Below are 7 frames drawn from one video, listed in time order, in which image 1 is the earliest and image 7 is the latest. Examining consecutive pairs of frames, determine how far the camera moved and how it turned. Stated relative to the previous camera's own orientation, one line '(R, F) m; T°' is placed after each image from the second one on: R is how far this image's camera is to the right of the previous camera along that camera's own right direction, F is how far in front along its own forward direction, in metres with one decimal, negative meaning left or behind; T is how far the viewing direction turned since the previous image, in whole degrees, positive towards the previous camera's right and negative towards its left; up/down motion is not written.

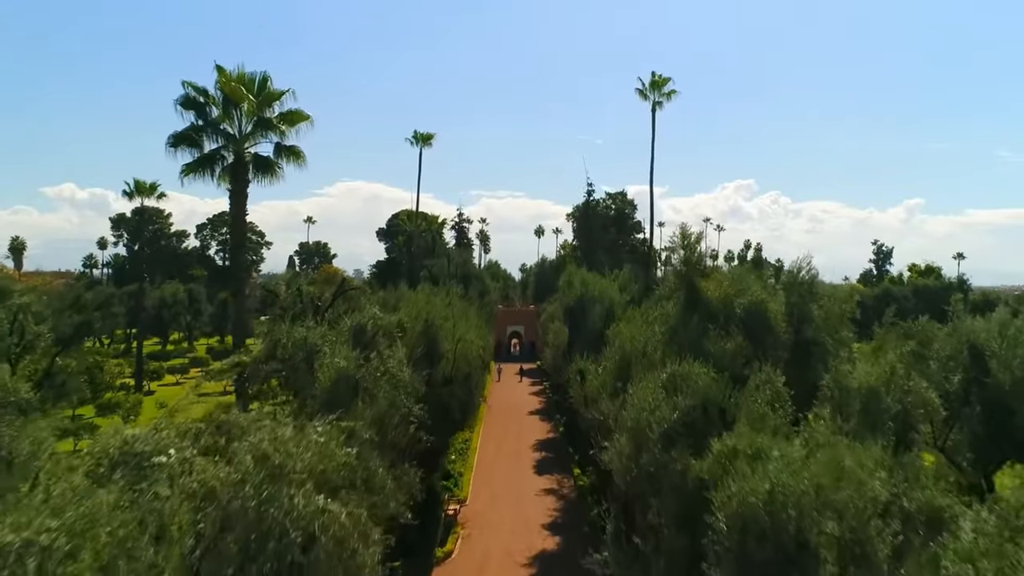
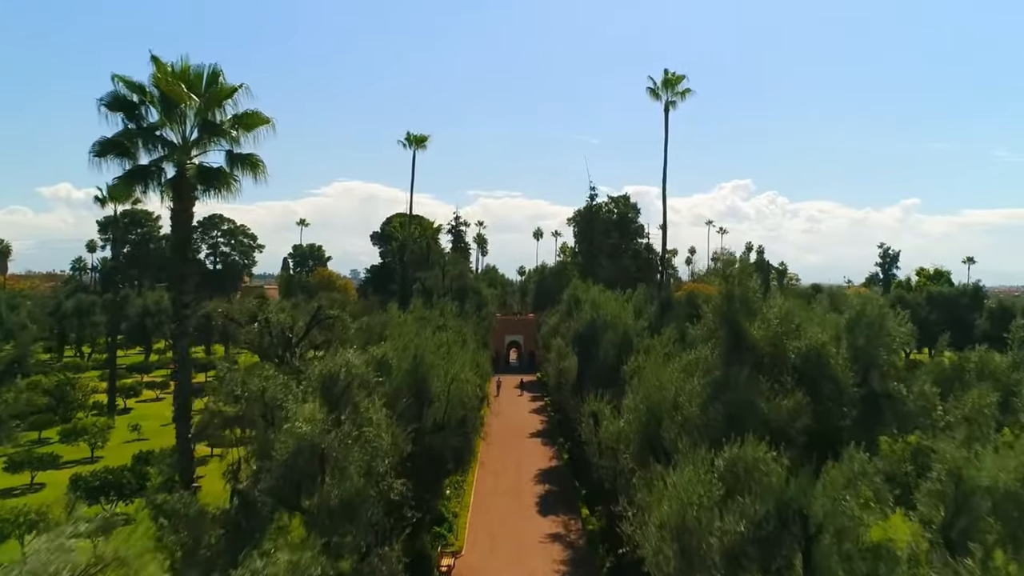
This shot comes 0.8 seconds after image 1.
(-0.1, +2.3) m; 0°
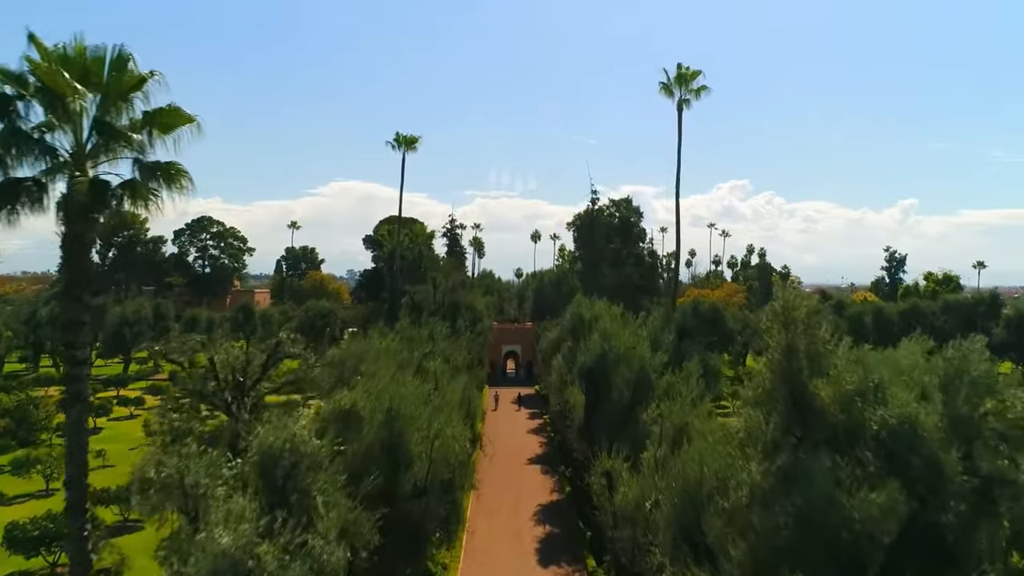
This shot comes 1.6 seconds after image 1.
(0.0, +2.4) m; 0°
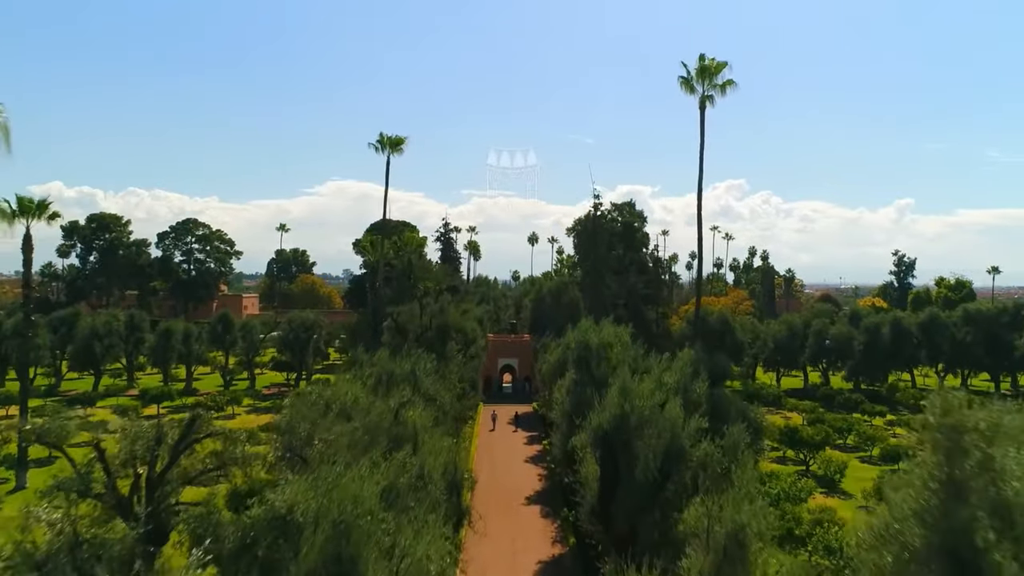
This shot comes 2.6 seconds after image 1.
(0.0, +3.0) m; 0°
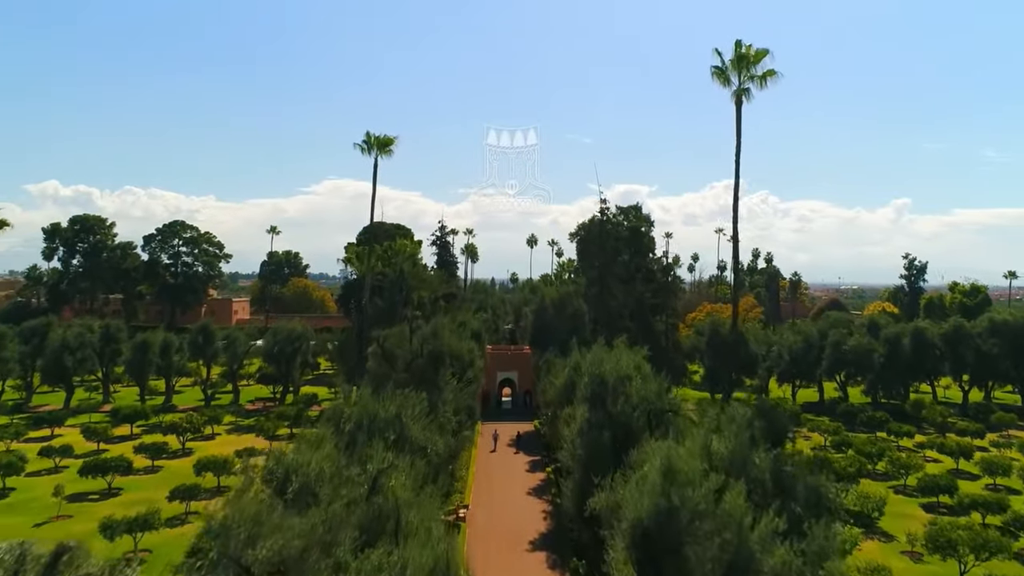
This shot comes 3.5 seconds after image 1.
(-0.2, +2.9) m; 0°
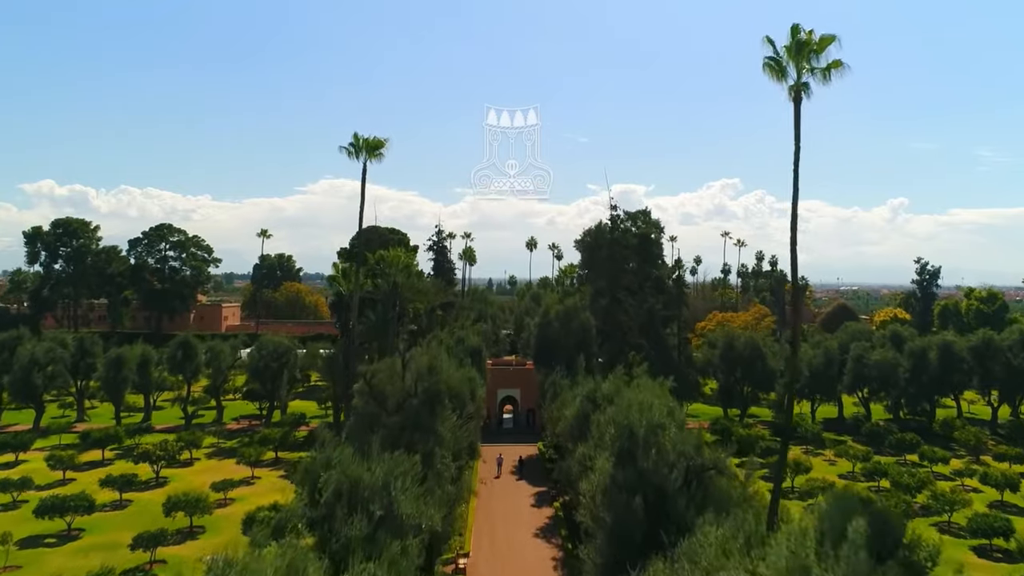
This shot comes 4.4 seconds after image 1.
(-0.3, +2.9) m; 0°
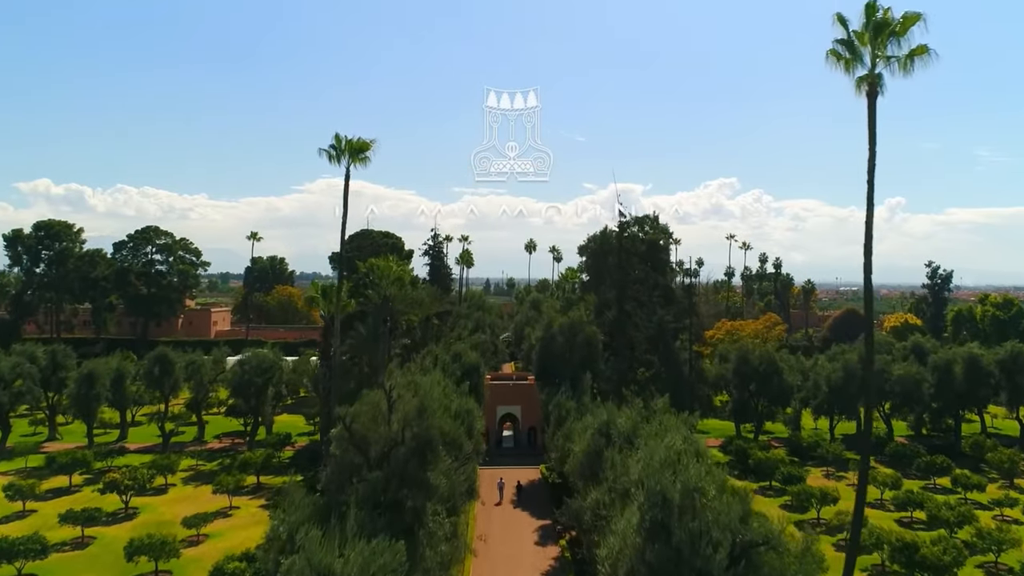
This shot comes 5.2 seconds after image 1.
(-0.2, +2.7) m; 0°
